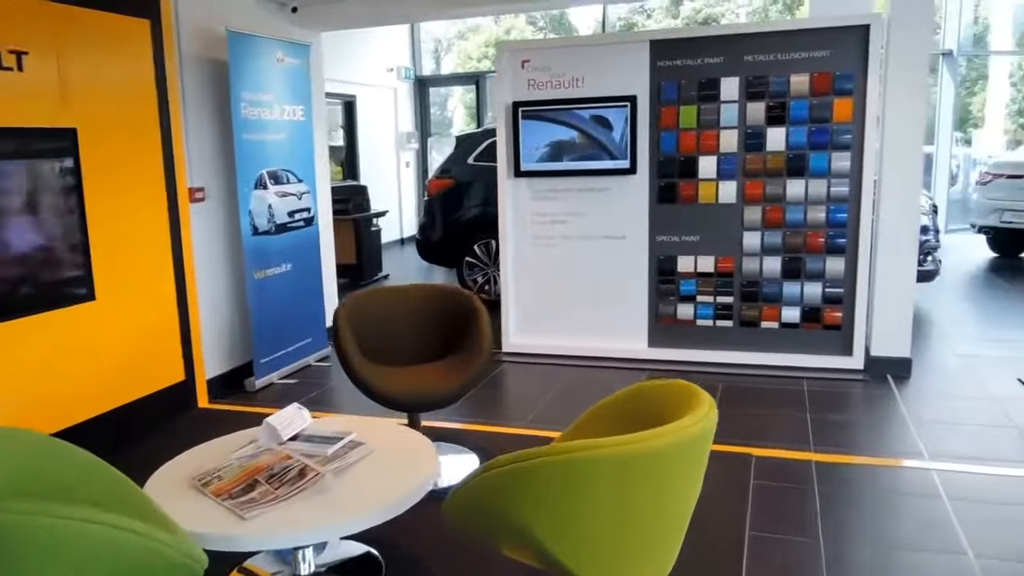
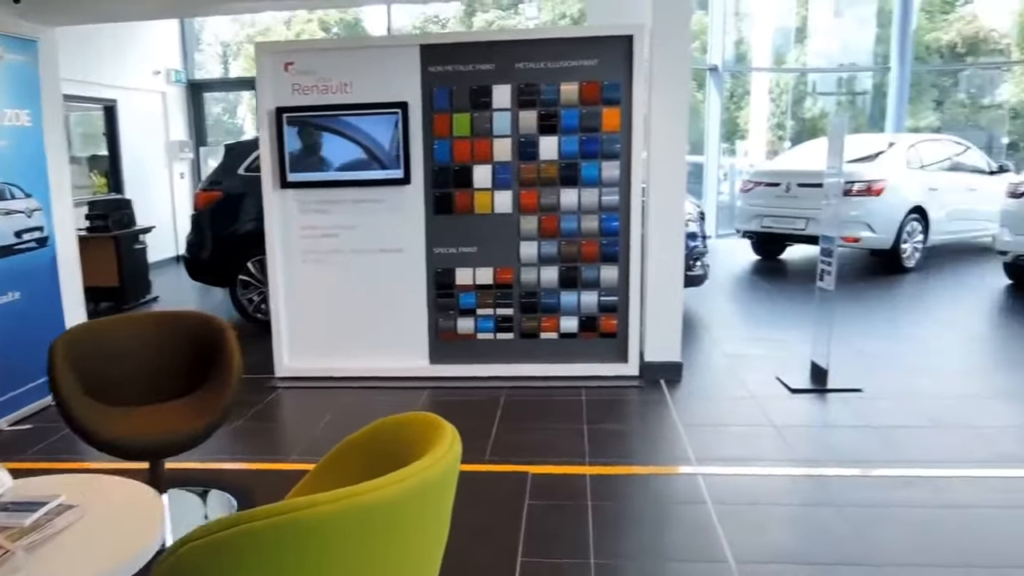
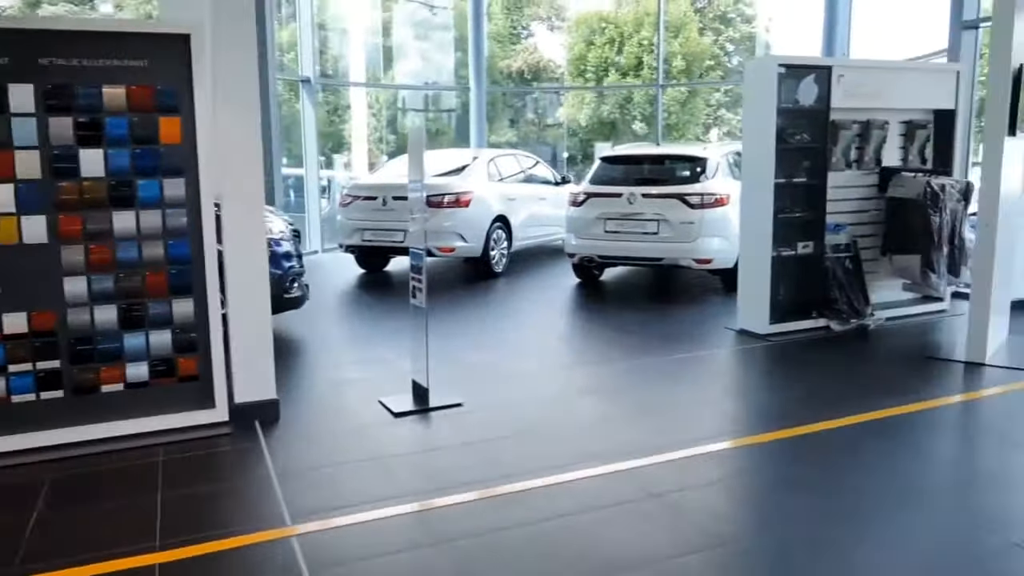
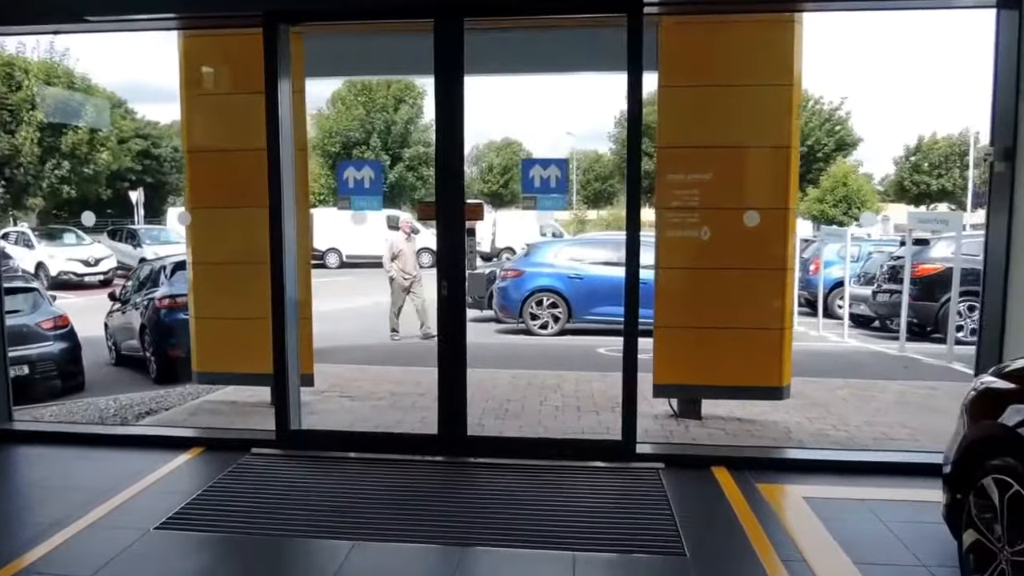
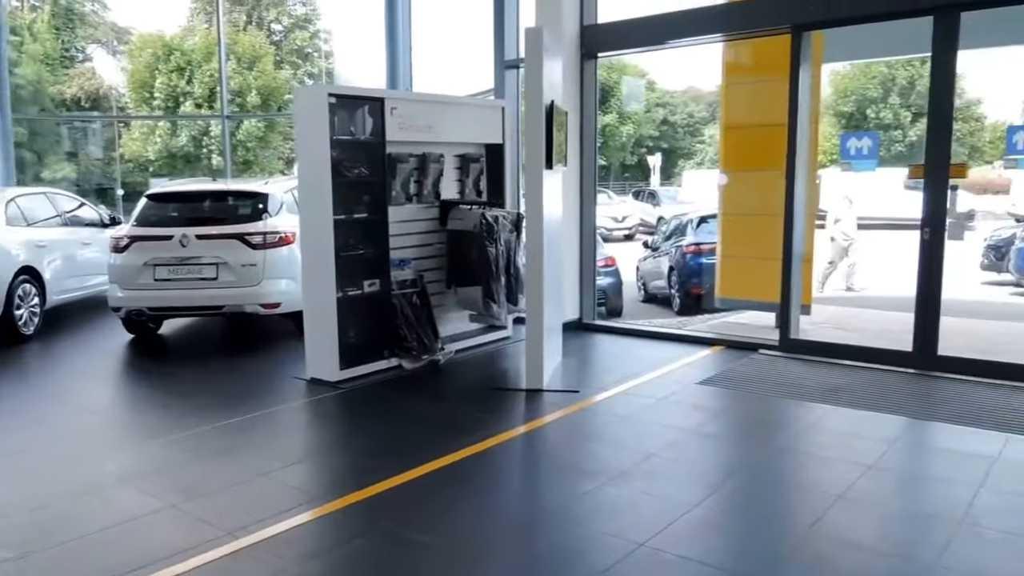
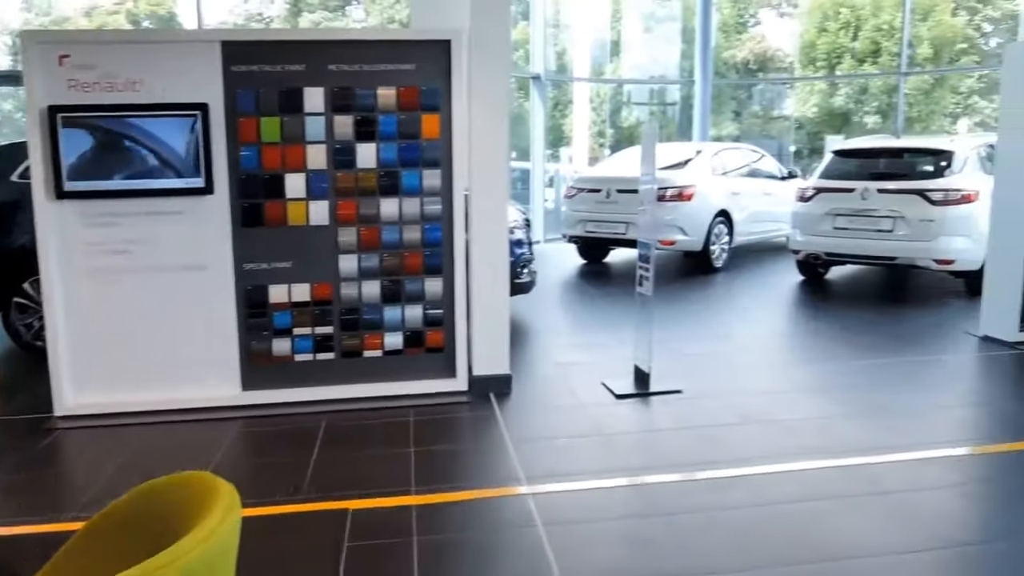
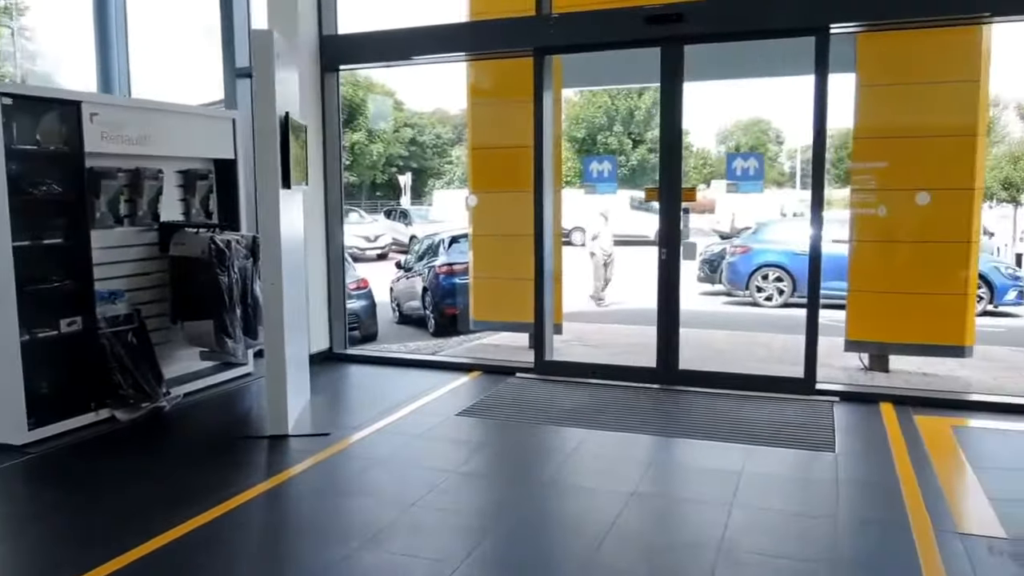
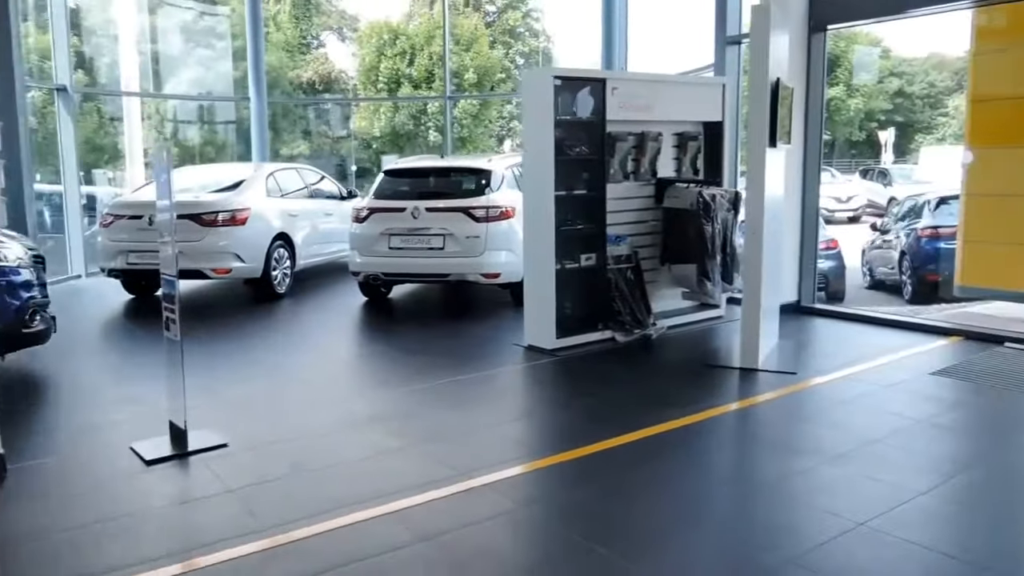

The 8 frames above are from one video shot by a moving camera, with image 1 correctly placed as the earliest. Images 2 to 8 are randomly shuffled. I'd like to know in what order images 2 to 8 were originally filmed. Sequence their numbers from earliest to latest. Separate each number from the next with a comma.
2, 6, 3, 8, 5, 7, 4
